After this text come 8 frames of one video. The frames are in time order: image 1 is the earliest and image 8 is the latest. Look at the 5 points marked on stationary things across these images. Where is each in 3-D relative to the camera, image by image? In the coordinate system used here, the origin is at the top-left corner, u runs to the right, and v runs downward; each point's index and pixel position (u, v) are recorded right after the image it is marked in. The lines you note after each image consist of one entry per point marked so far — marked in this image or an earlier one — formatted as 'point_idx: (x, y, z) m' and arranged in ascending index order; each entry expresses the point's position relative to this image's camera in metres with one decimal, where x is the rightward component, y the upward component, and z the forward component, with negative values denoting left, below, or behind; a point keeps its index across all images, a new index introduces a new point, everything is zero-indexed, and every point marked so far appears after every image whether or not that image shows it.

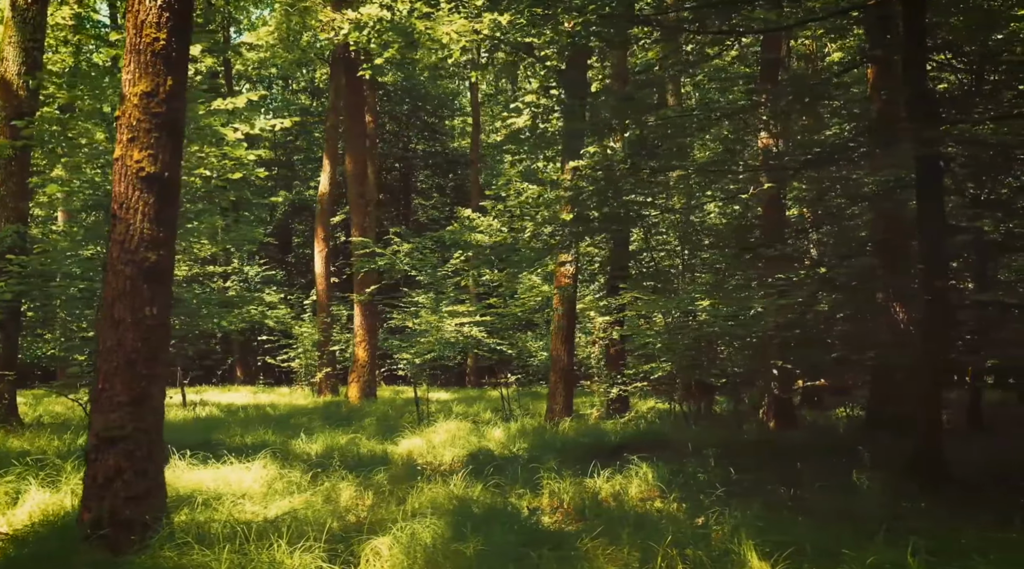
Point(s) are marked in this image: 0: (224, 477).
0: (-2.8, -1.8, +10.9) m
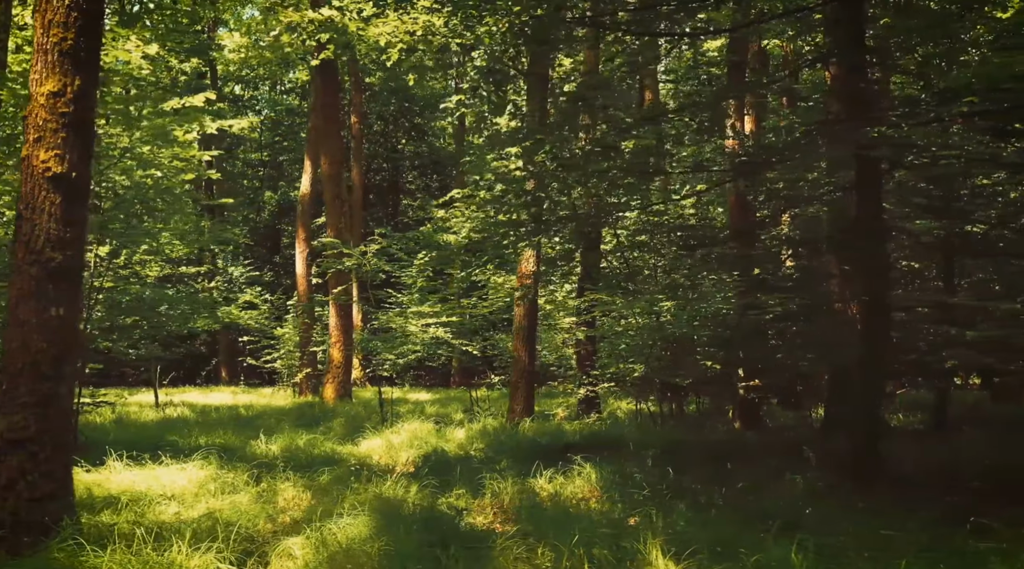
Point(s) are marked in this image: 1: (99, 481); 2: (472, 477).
0: (-3.4, -1.8, +10.9) m
1: (-3.9, -1.8, +10.7) m
2: (-0.4, -2.1, +12.5) m
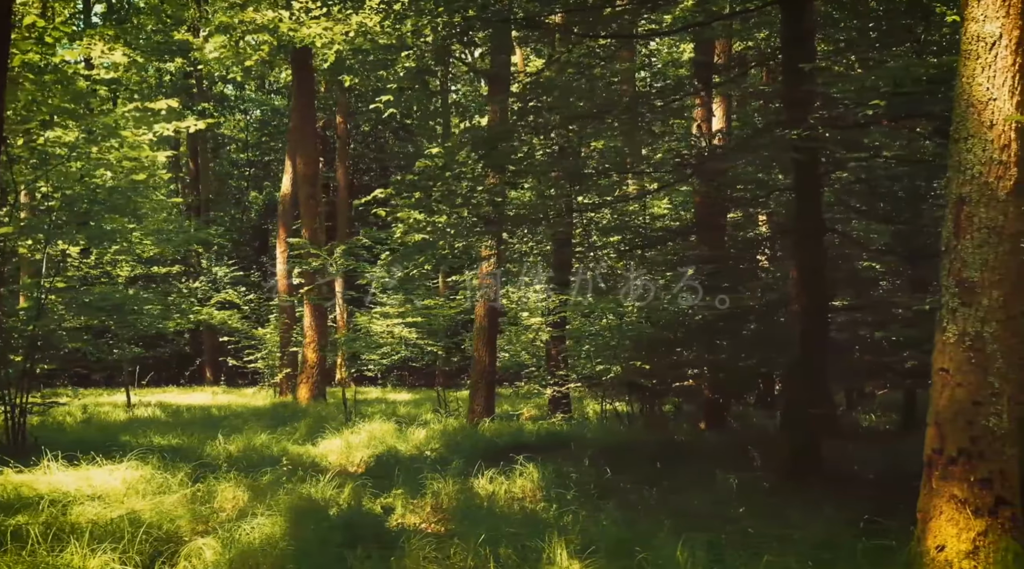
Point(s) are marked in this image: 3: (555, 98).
0: (-4.0, -1.8, +10.9) m
1: (-4.5, -1.8, +10.7) m
2: (-1.0, -2.1, +12.5) m
3: (+0.5, +2.2, +13.6) m
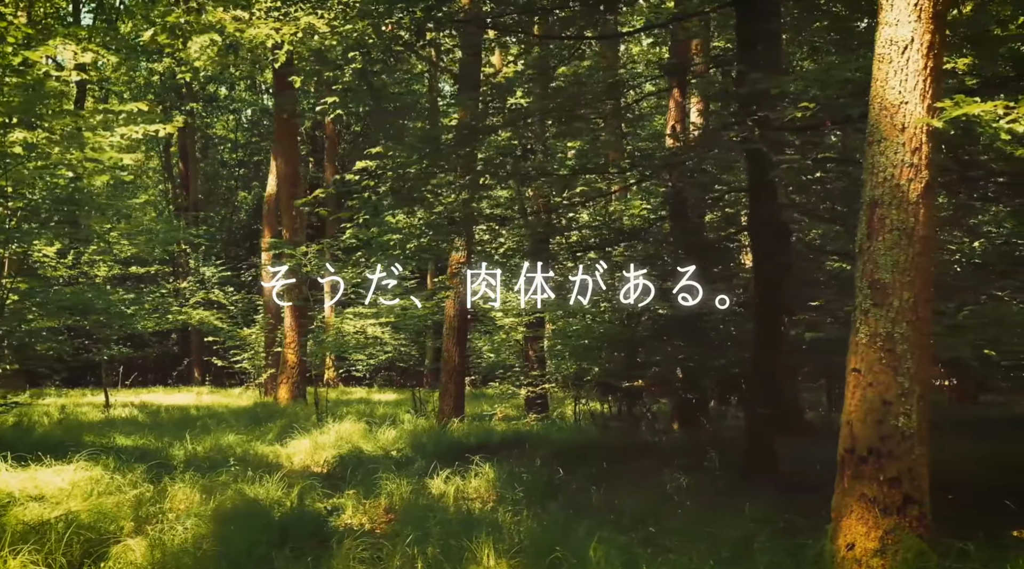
0: (-4.5, -1.8, +10.8) m
1: (-4.9, -1.8, +10.6) m
2: (-1.5, -2.1, +12.6) m
3: (0.0, +2.2, +13.7) m
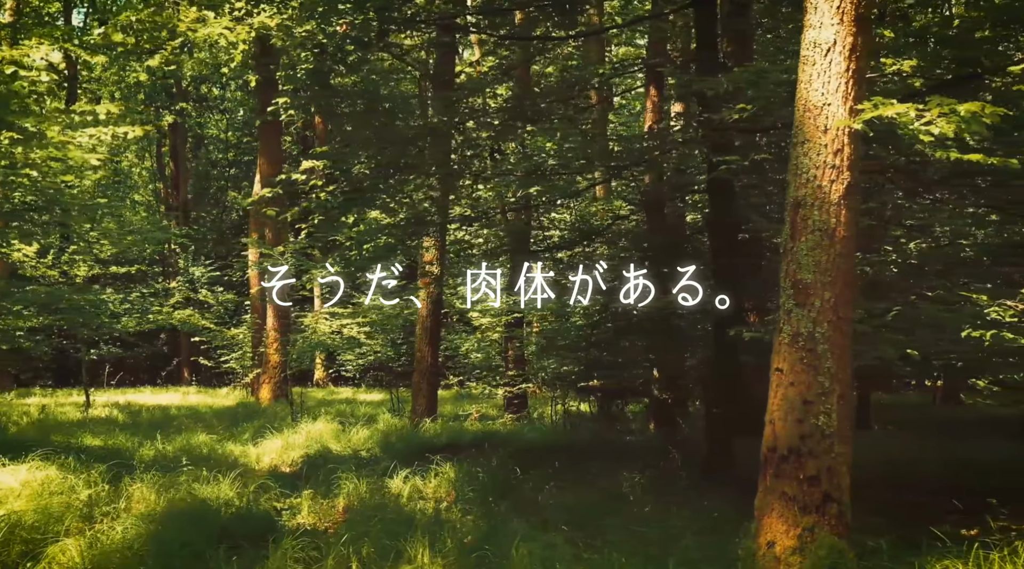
0: (-4.9, -1.8, +10.8) m
1: (-5.4, -1.8, +10.6) m
2: (-2.0, -2.1, +12.6) m
3: (-0.5, +2.2, +13.7) m
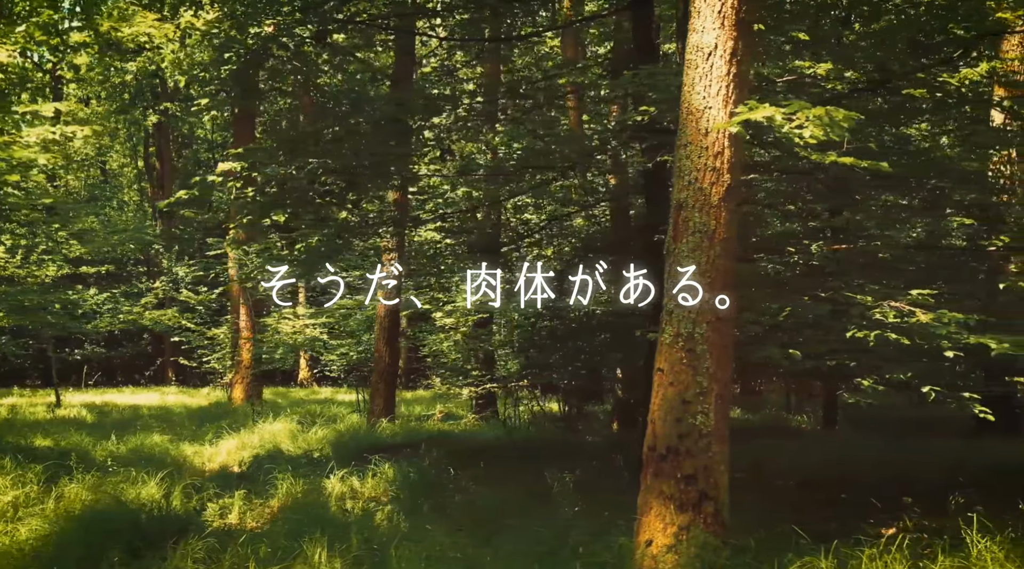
0: (-5.6, -1.8, +10.7) m
1: (-6.0, -1.8, +10.5) m
2: (-2.6, -2.1, +12.5) m
3: (-1.2, +2.2, +13.7) m
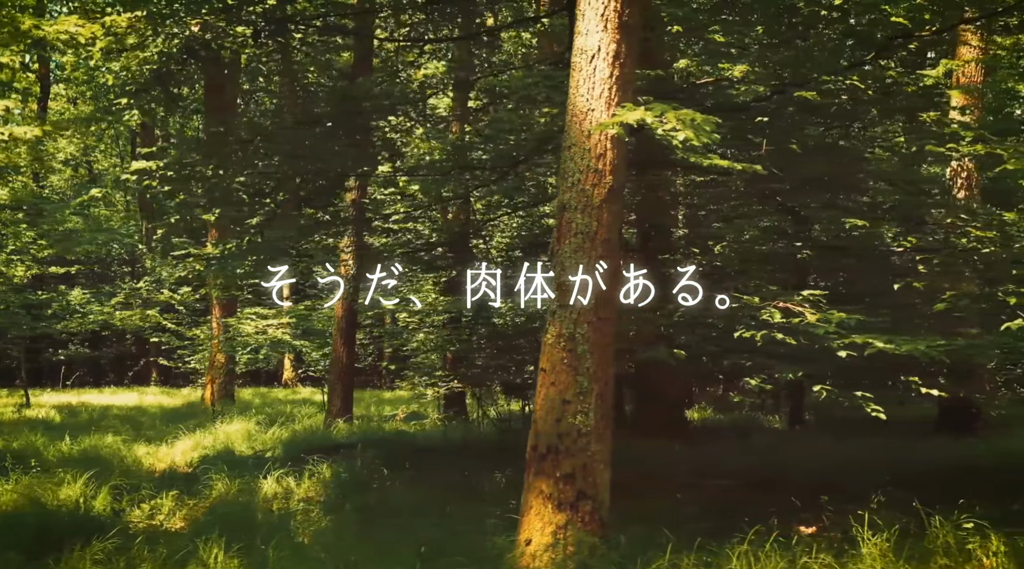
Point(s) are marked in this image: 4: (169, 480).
0: (-6.2, -1.8, +10.6) m
1: (-6.7, -1.8, +10.4) m
2: (-3.3, -2.1, +12.5) m
3: (-1.9, +2.2, +13.7) m
4: (-3.6, -2.1, +12.0) m
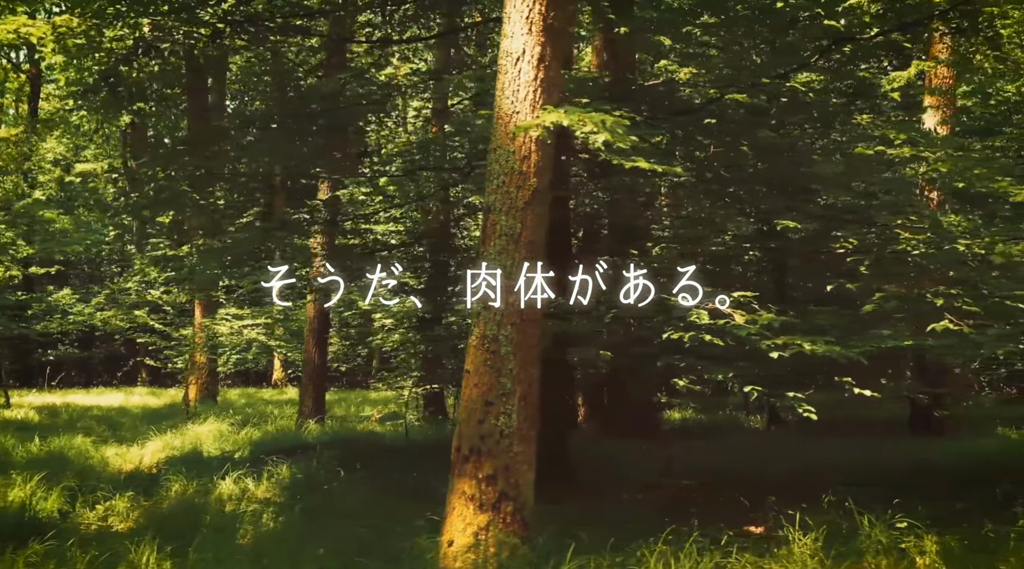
0: (-6.6, -1.8, +10.6) m
1: (-7.1, -1.8, +10.3) m
2: (-3.8, -2.1, +12.5) m
3: (-2.4, +2.2, +13.7) m
4: (-4.0, -2.1, +12.0) m
